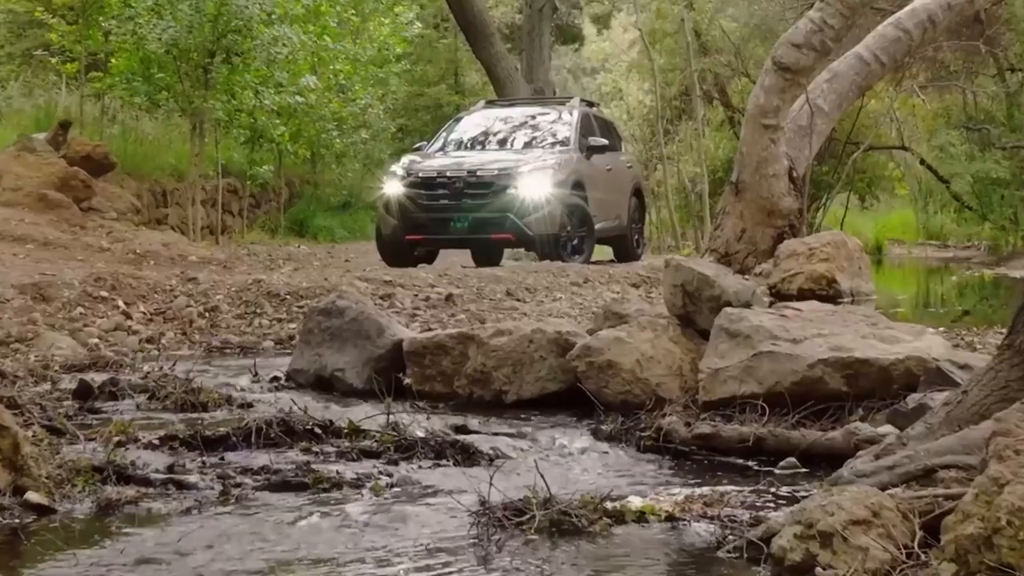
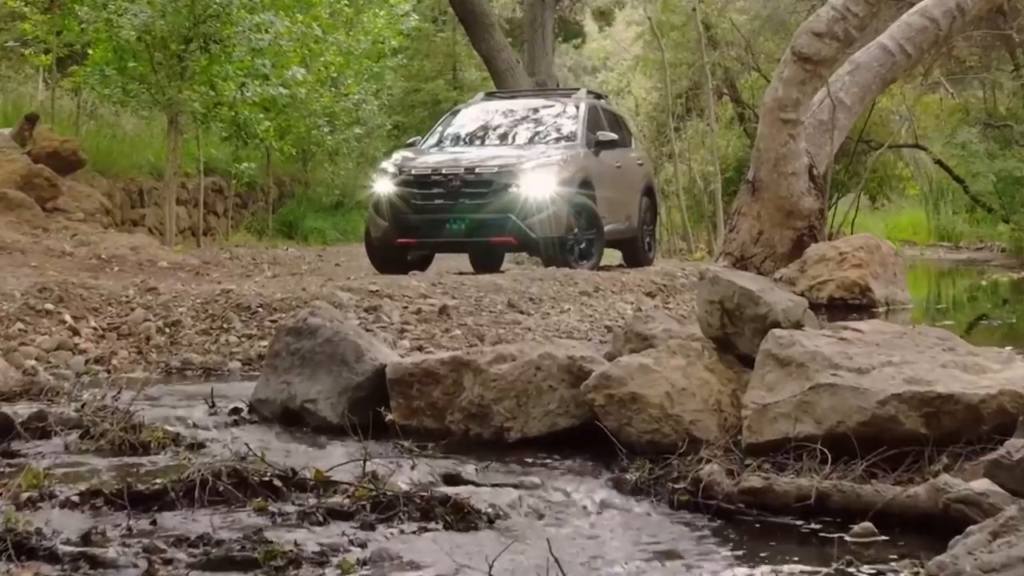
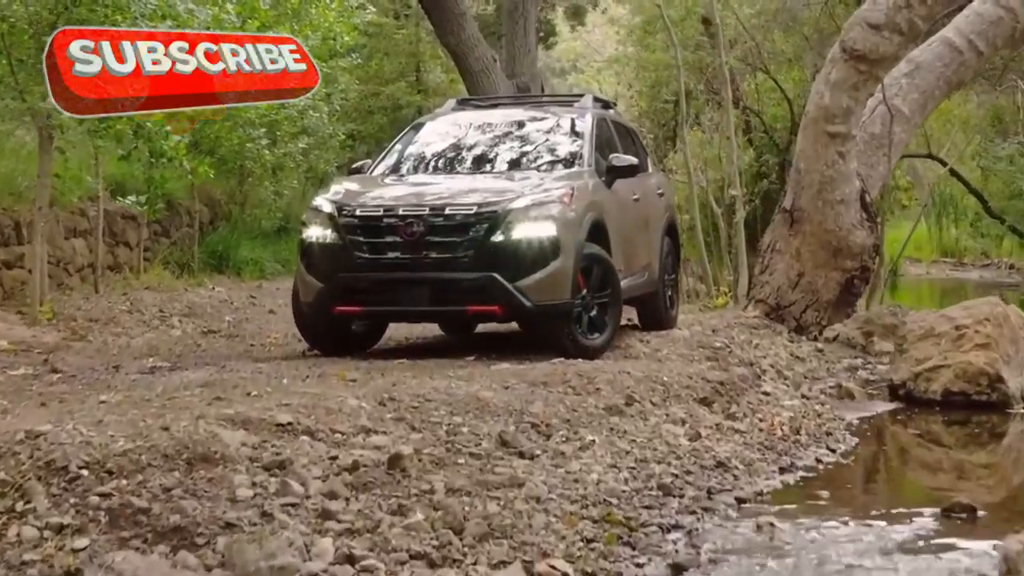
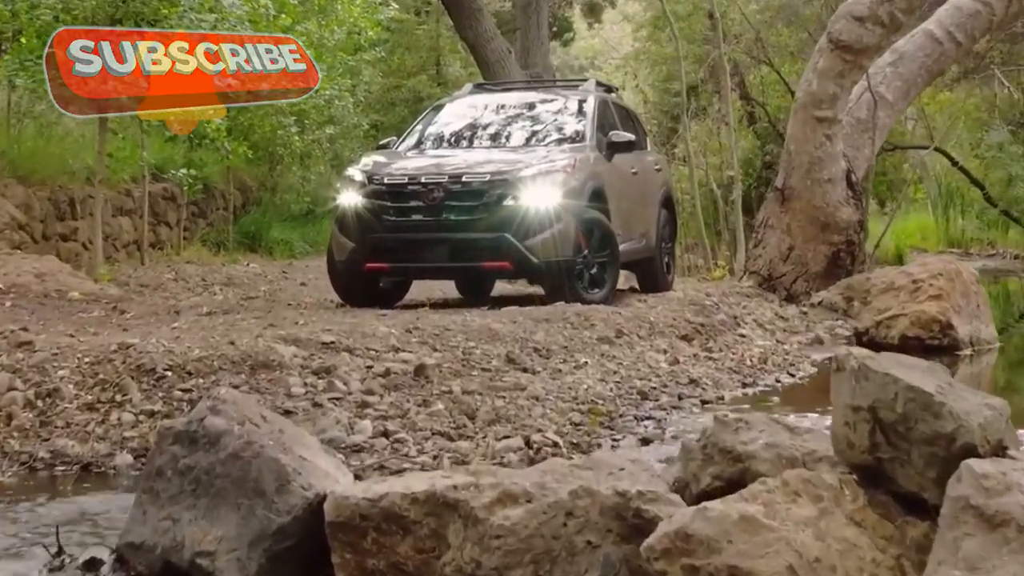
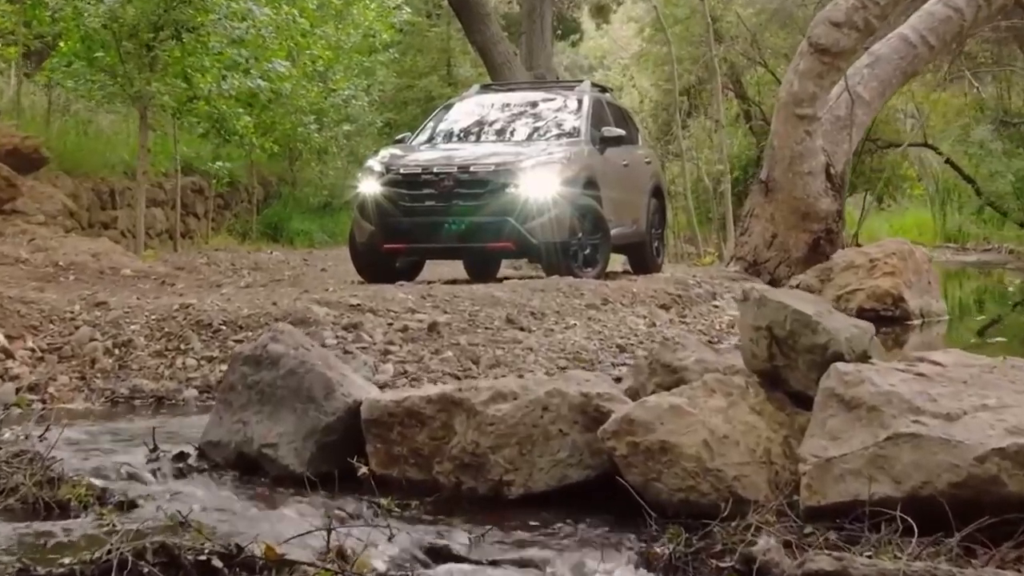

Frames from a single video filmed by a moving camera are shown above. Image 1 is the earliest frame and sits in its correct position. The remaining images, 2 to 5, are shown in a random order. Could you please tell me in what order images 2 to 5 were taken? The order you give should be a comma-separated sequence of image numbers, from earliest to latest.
2, 5, 4, 3
